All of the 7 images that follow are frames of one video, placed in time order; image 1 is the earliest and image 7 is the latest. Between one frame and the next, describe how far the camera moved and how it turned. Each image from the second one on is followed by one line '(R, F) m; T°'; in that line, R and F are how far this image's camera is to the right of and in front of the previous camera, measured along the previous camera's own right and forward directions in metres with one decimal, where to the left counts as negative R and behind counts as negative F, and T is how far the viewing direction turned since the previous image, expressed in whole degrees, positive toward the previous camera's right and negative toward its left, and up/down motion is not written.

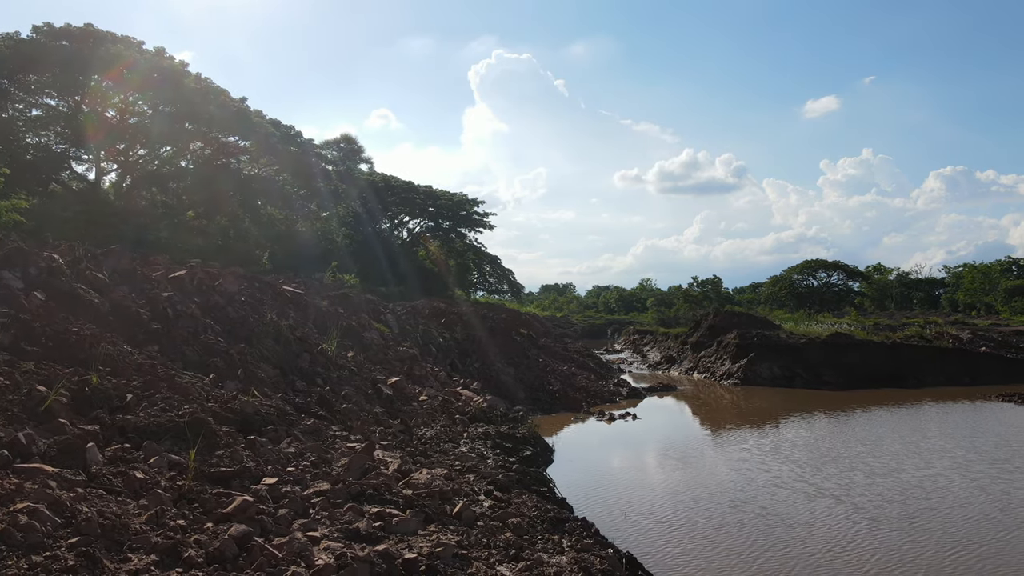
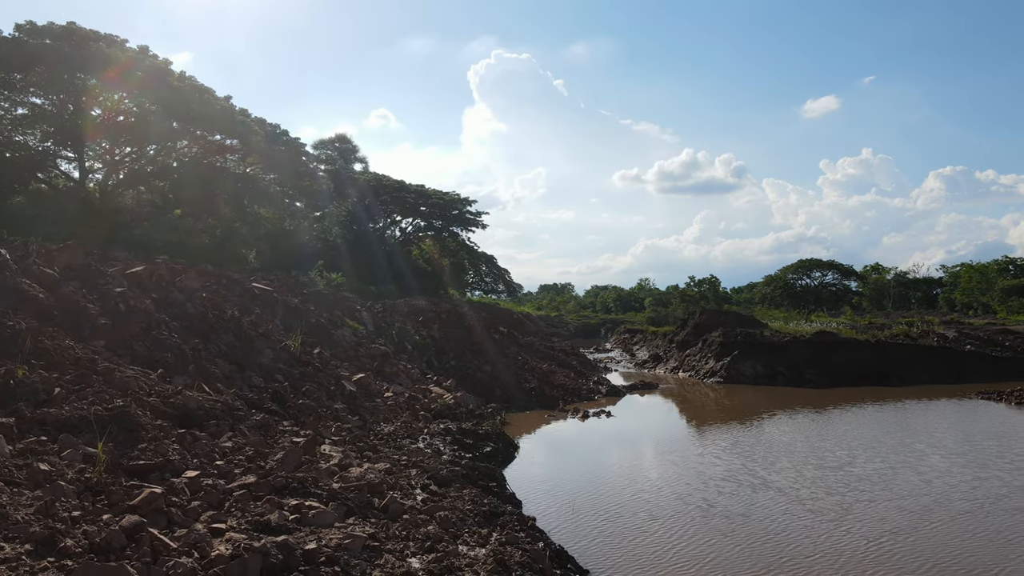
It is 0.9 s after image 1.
(+0.6, 0.0) m; 0°
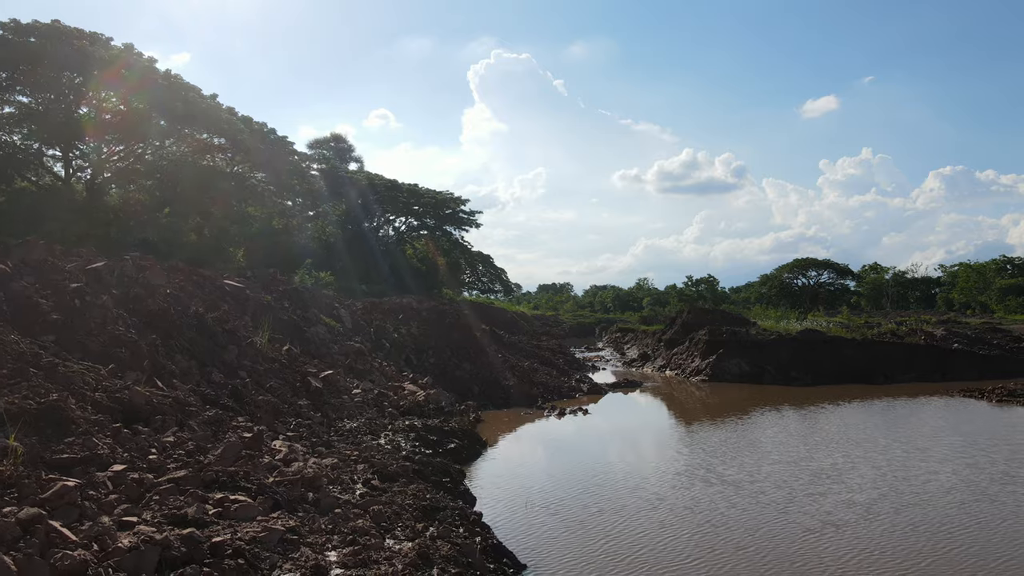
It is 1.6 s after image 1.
(+0.6, +0.1) m; 0°
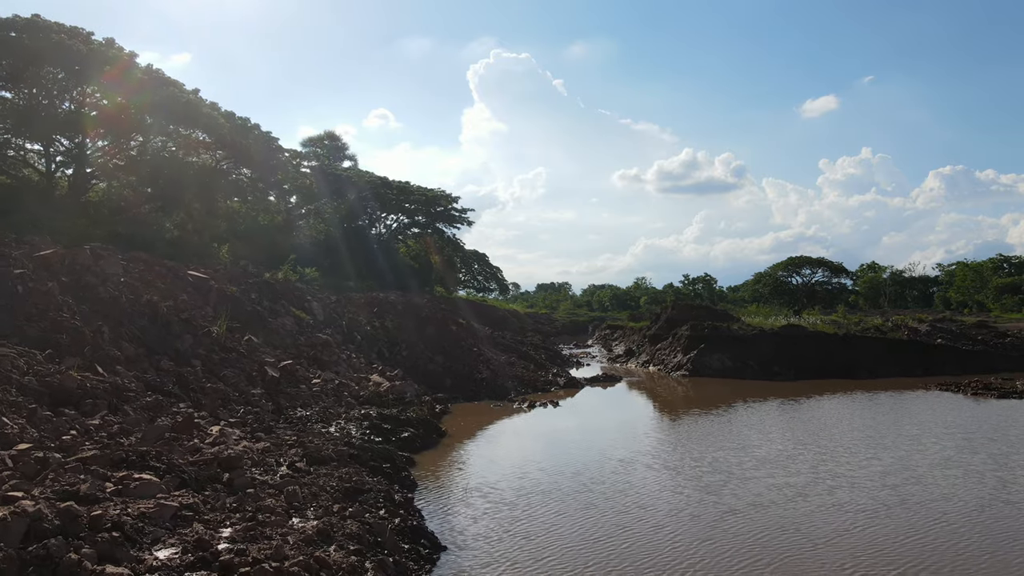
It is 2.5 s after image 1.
(+0.7, +0.1) m; 0°
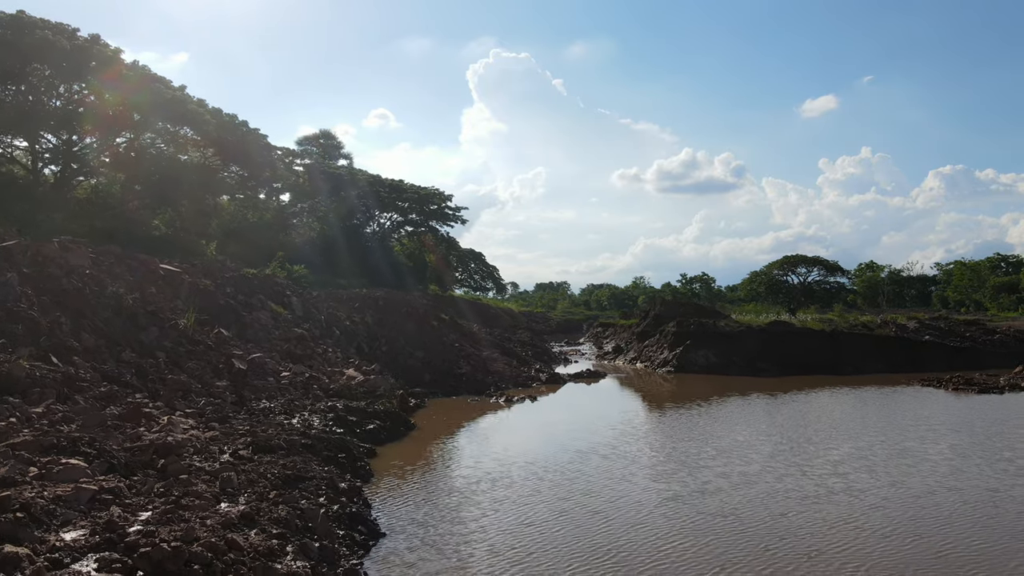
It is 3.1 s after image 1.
(+0.6, +0.1) m; 0°
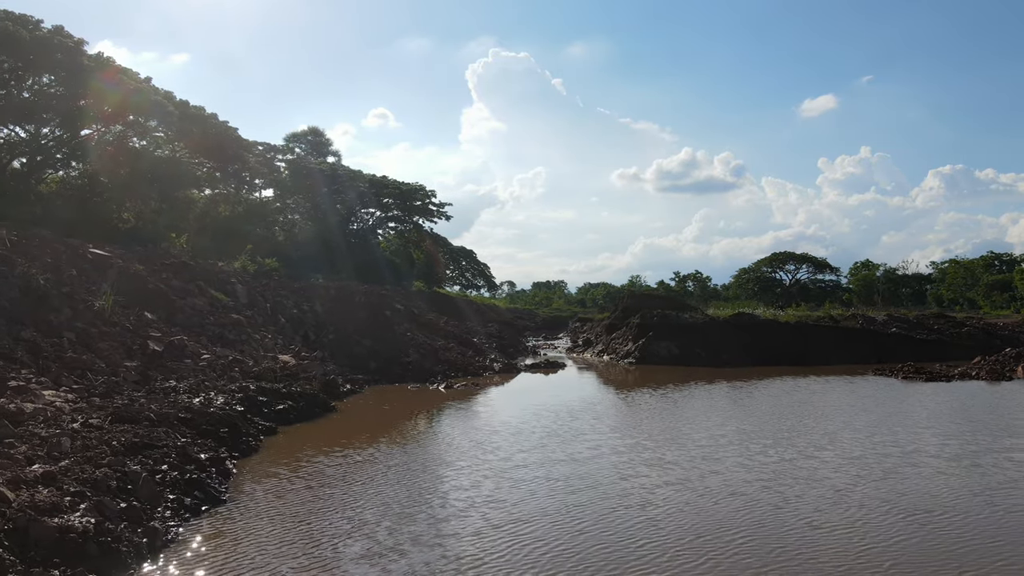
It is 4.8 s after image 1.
(+1.4, +0.1) m; 0°
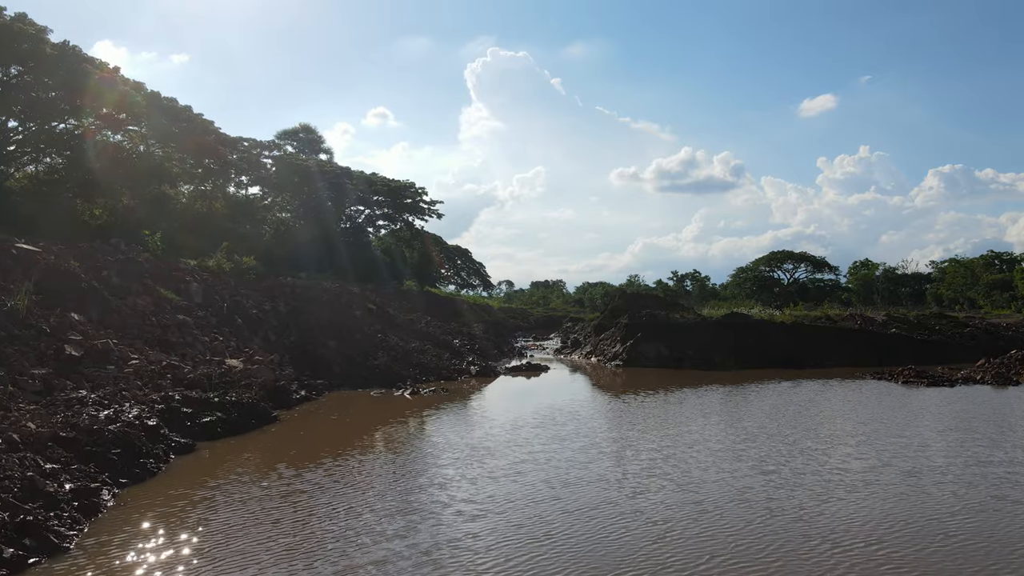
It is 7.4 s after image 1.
(+0.6, +1.7) m; 0°
